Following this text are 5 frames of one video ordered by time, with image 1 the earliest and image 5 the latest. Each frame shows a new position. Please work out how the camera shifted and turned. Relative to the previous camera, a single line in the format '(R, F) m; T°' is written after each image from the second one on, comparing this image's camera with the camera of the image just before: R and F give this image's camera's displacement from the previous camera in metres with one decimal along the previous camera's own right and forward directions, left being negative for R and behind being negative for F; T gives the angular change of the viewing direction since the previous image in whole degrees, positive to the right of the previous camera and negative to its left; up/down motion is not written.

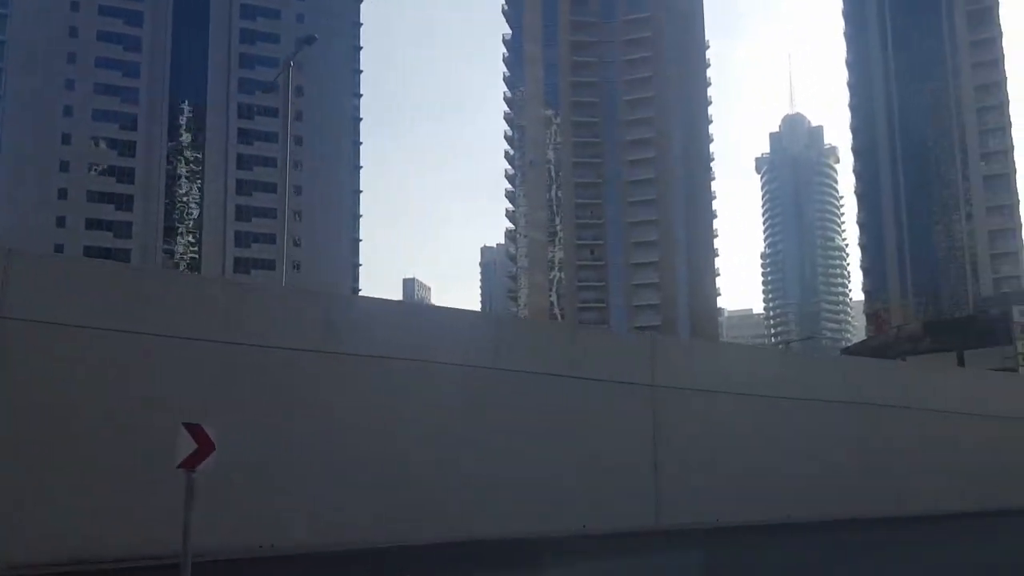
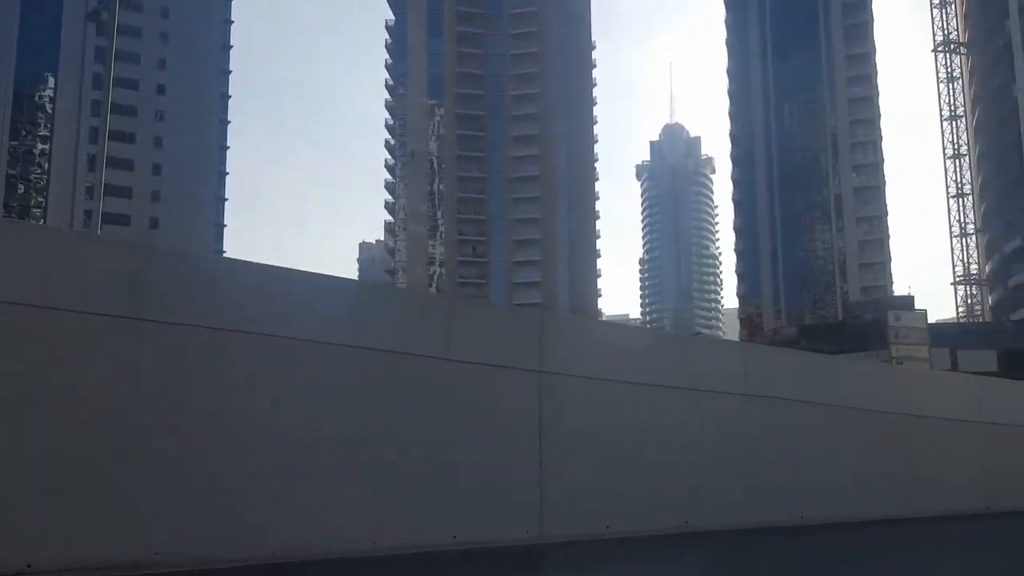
(+0.1, +1.6) m; +7°
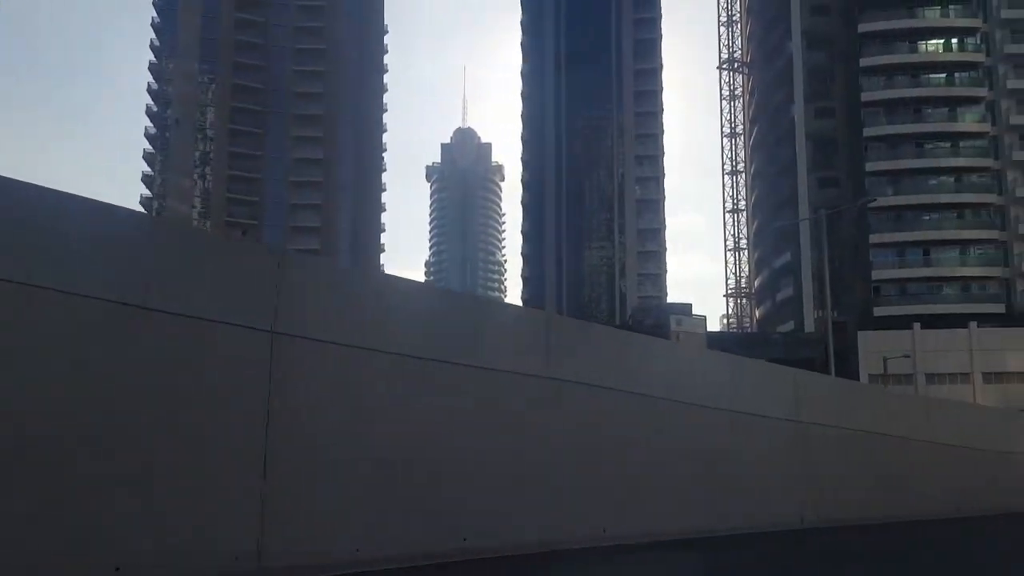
(+0.4, +2.5) m; +12°
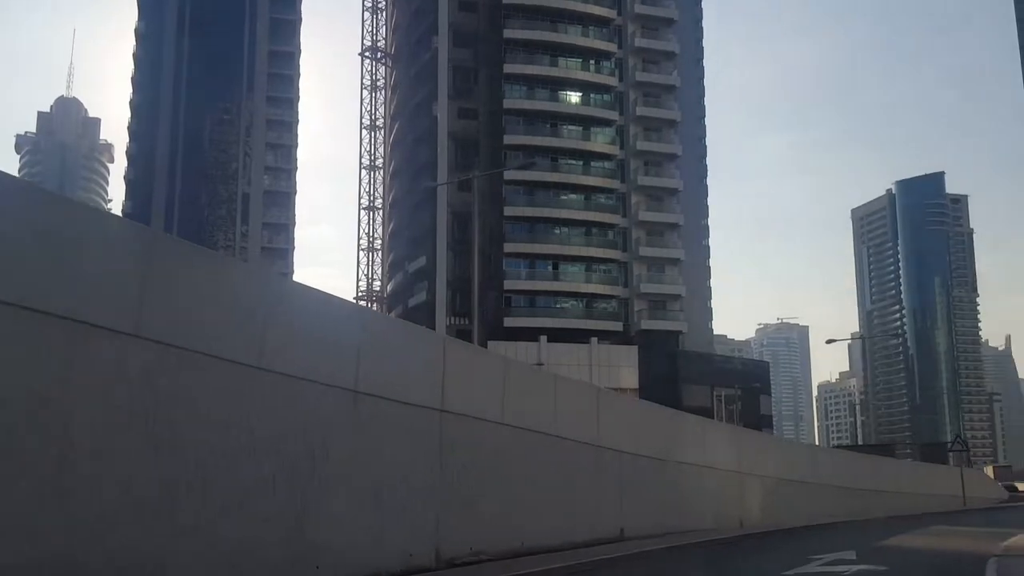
(+1.0, +4.9) m; +21°
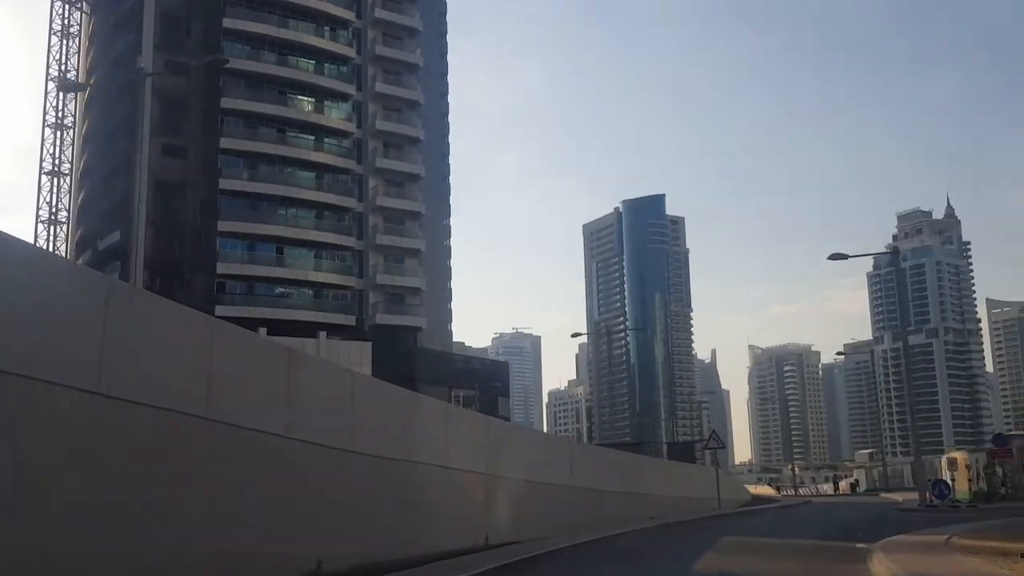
(+0.9, +5.0) m; +15°
